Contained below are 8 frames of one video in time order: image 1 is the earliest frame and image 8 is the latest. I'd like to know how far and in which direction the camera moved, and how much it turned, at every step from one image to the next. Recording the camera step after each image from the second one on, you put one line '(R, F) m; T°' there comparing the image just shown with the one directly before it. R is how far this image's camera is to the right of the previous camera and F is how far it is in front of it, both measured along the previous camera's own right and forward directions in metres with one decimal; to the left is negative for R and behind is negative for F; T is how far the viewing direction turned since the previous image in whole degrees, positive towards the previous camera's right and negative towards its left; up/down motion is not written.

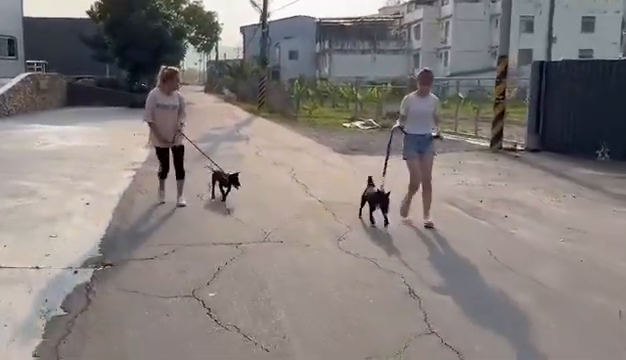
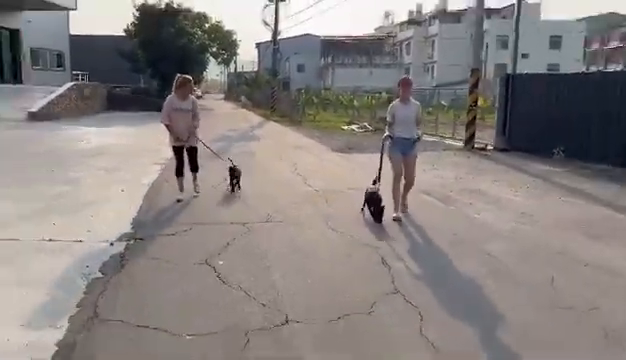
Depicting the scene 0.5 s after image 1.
(+0.4, -1.1) m; -3°
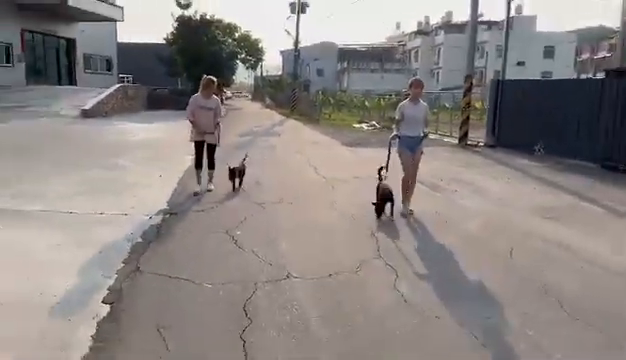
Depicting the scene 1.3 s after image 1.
(+0.5, -1.1) m; -5°
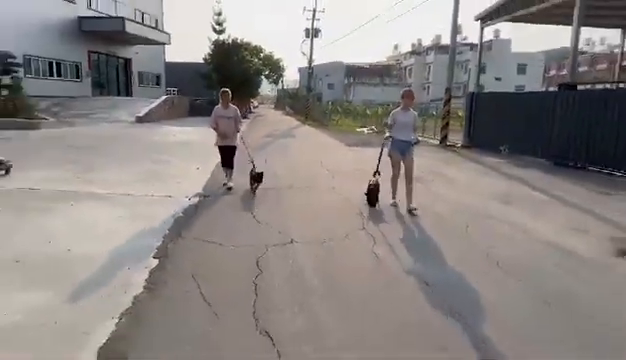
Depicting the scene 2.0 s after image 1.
(+0.6, -1.9) m; -4°
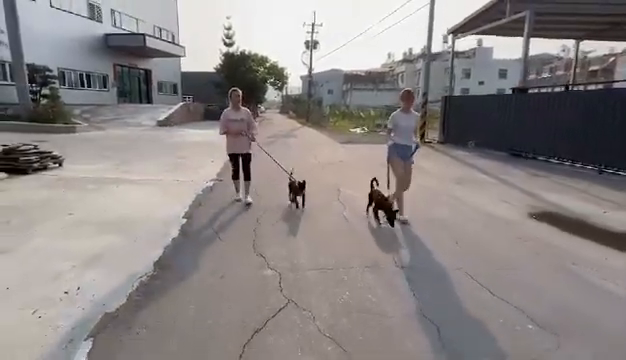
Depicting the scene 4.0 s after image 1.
(+0.5, -1.7) m; -1°
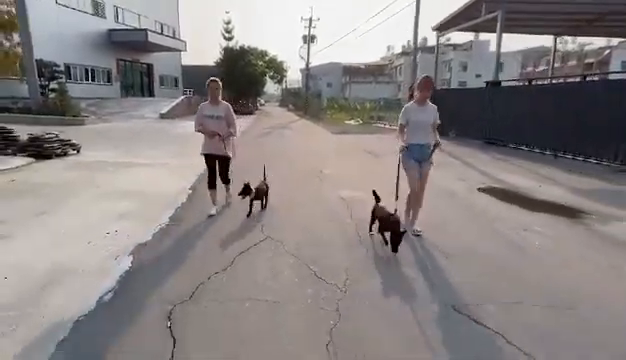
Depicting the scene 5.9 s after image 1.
(+0.3, -0.9) m; 0°
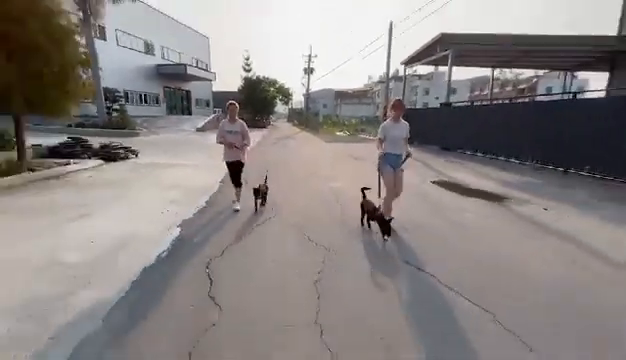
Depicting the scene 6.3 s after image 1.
(+0.7, -3.0) m; -3°
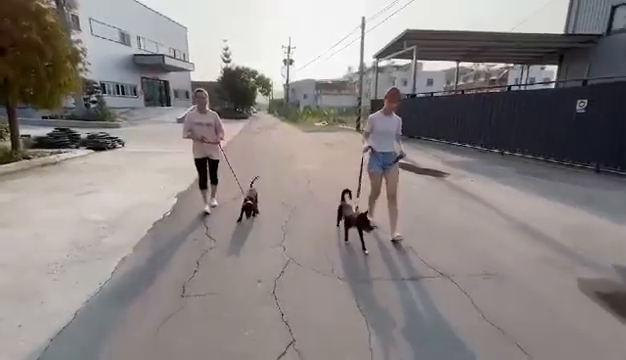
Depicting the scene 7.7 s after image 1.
(+0.2, -0.9) m; +3°
